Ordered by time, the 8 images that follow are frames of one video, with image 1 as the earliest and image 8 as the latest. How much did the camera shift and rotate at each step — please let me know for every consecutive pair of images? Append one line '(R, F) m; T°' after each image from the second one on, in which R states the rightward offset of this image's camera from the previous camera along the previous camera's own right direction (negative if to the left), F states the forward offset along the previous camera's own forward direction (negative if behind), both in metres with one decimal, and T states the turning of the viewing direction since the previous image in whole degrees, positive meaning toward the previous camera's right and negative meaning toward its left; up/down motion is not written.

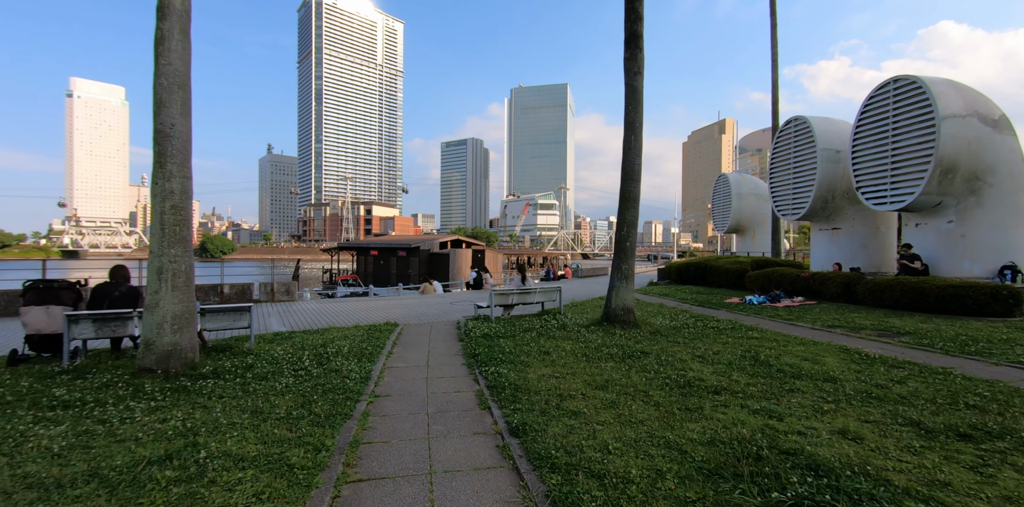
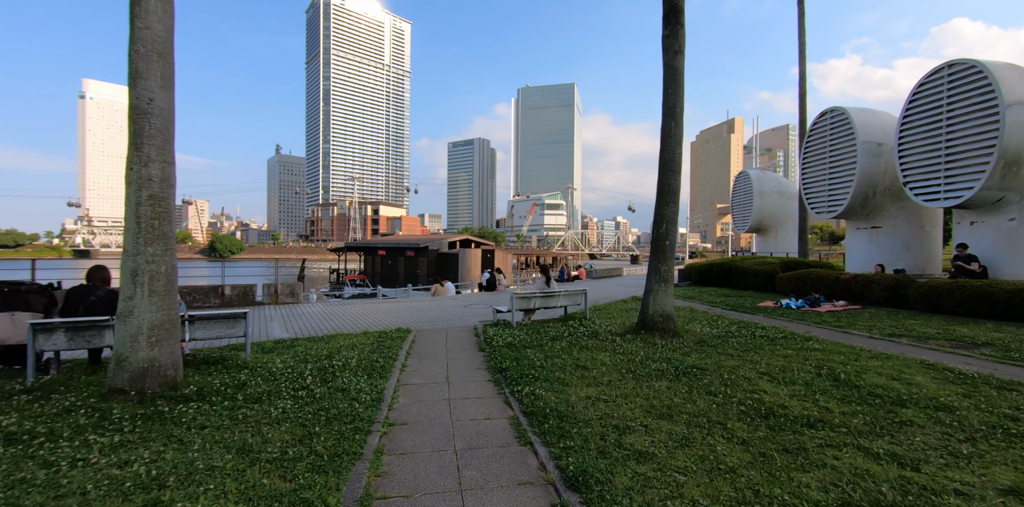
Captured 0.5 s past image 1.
(-0.4, +0.9) m; -1°
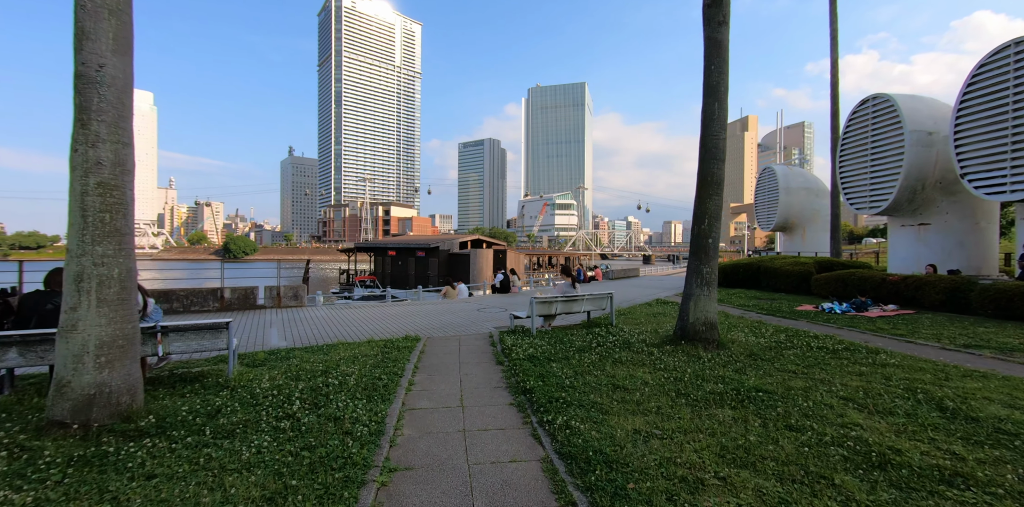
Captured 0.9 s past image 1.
(-0.2, +0.9) m; -1°
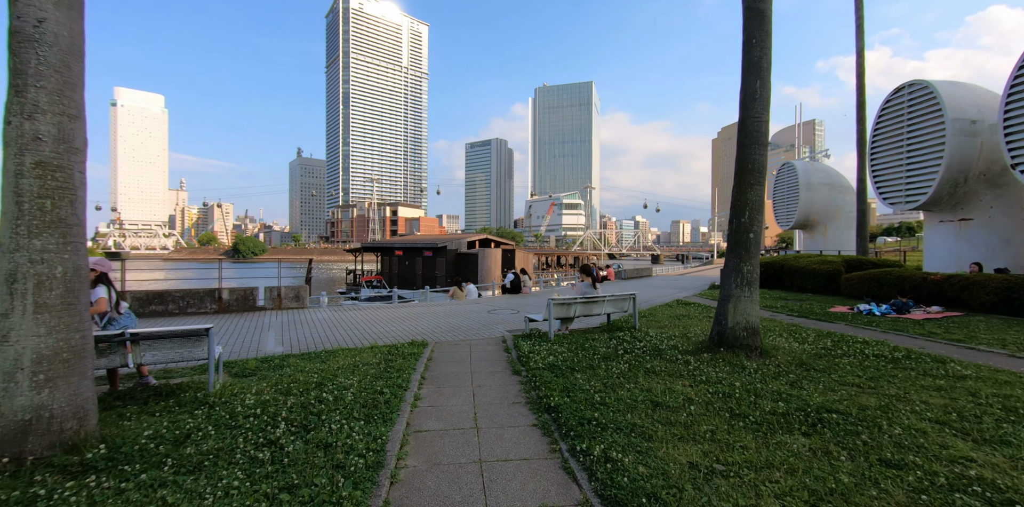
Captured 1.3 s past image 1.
(-0.1, +0.7) m; -1°
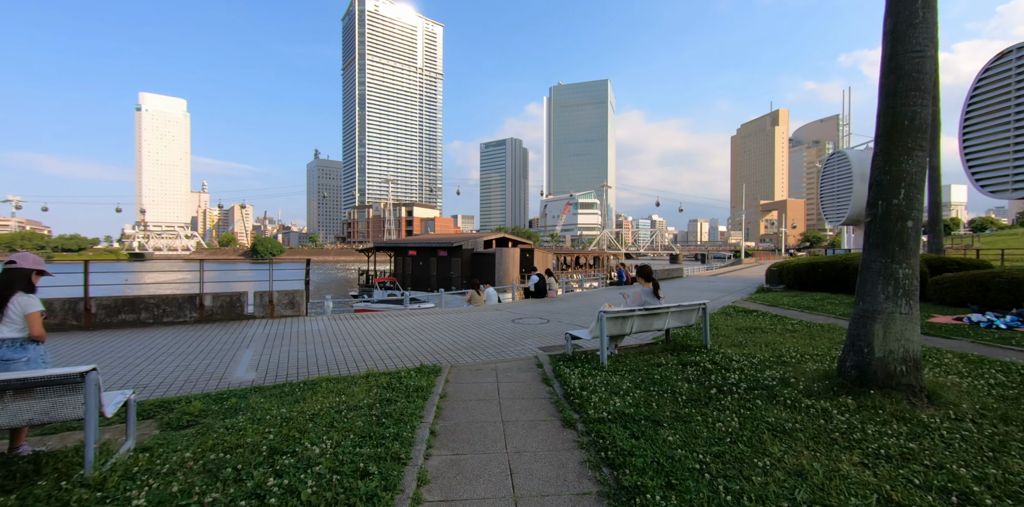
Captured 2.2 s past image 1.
(-0.3, +1.8) m; -2°
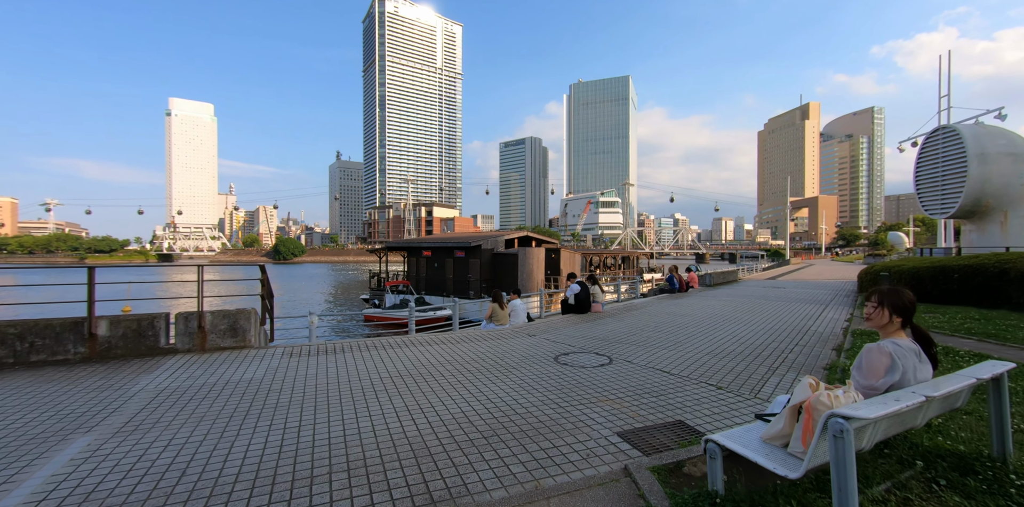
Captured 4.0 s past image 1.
(-0.4, +3.3) m; -3°
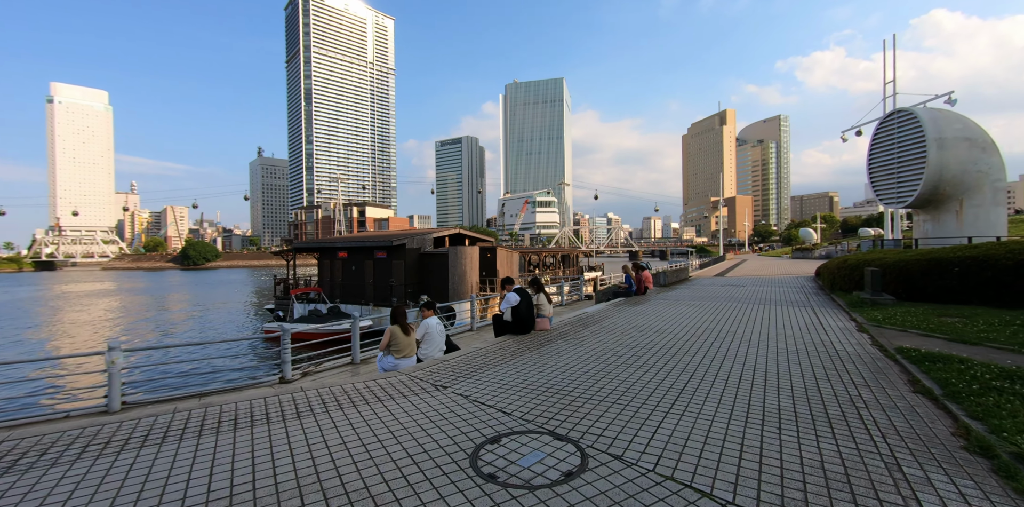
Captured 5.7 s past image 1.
(+0.6, +3.3) m; +8°
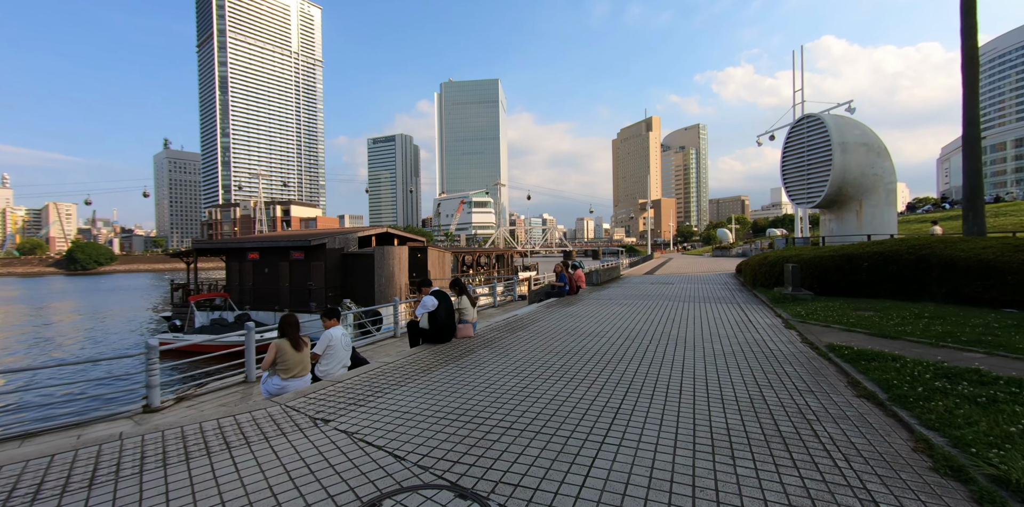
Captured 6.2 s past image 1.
(+0.4, +1.0) m; +9°
